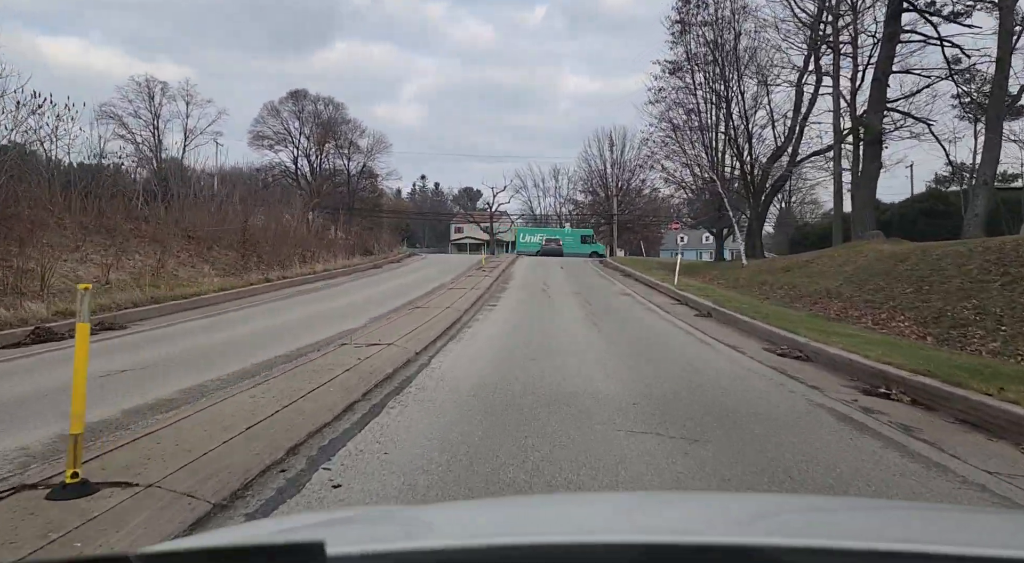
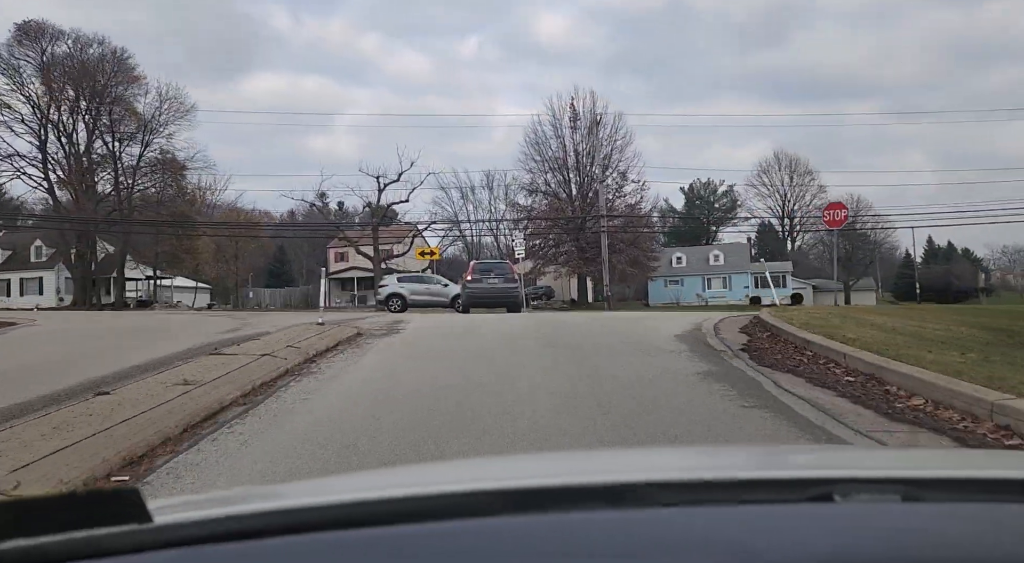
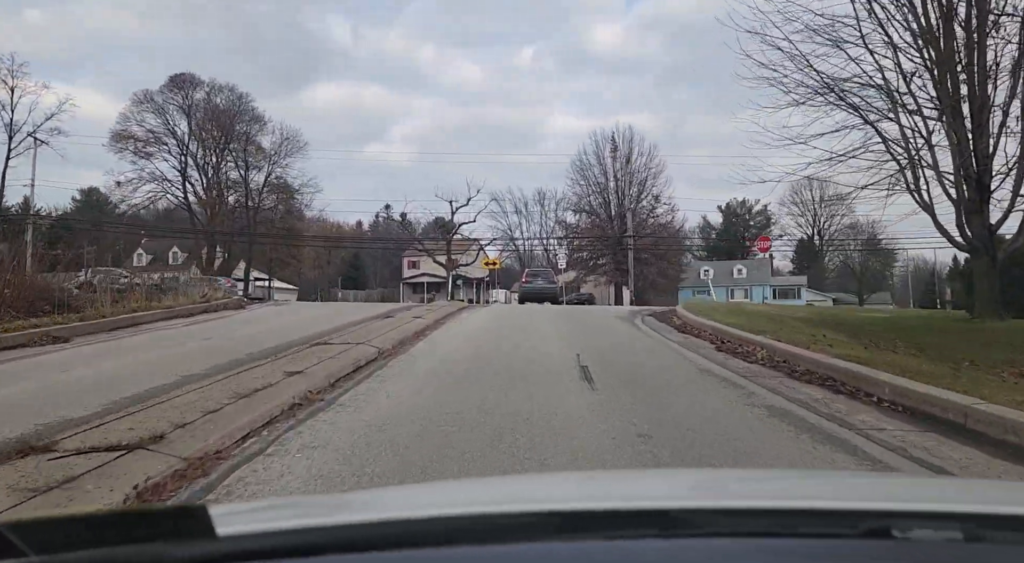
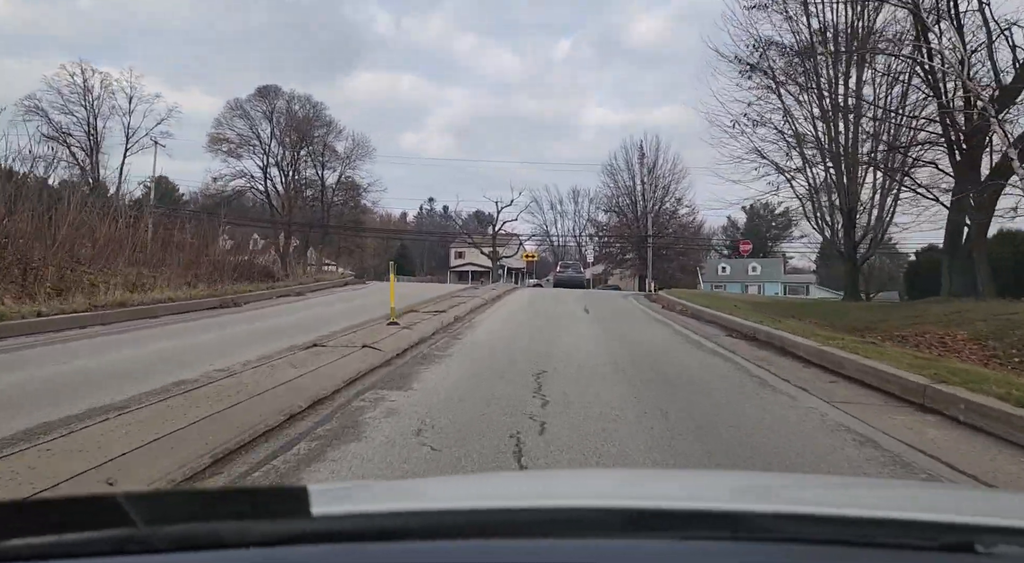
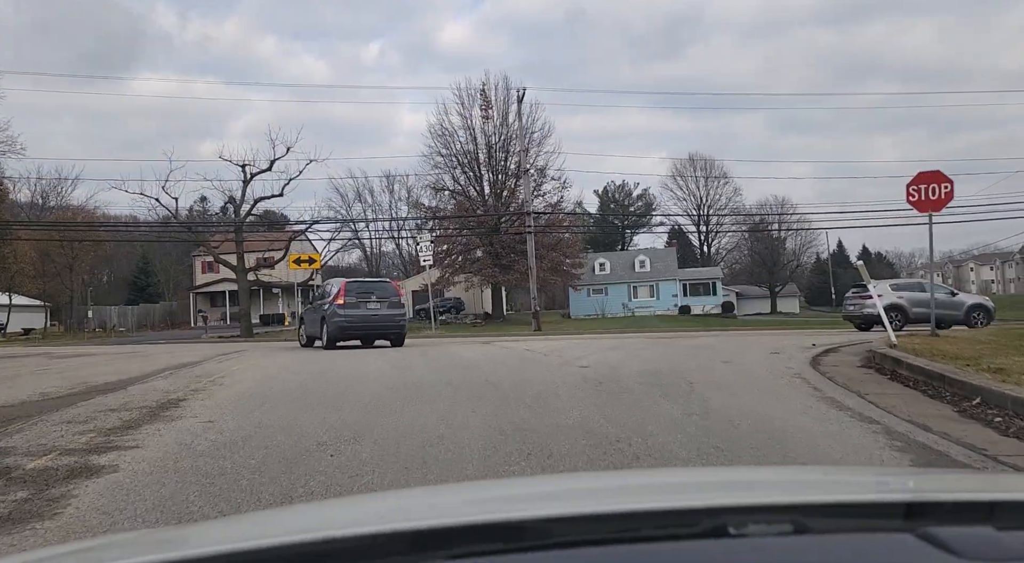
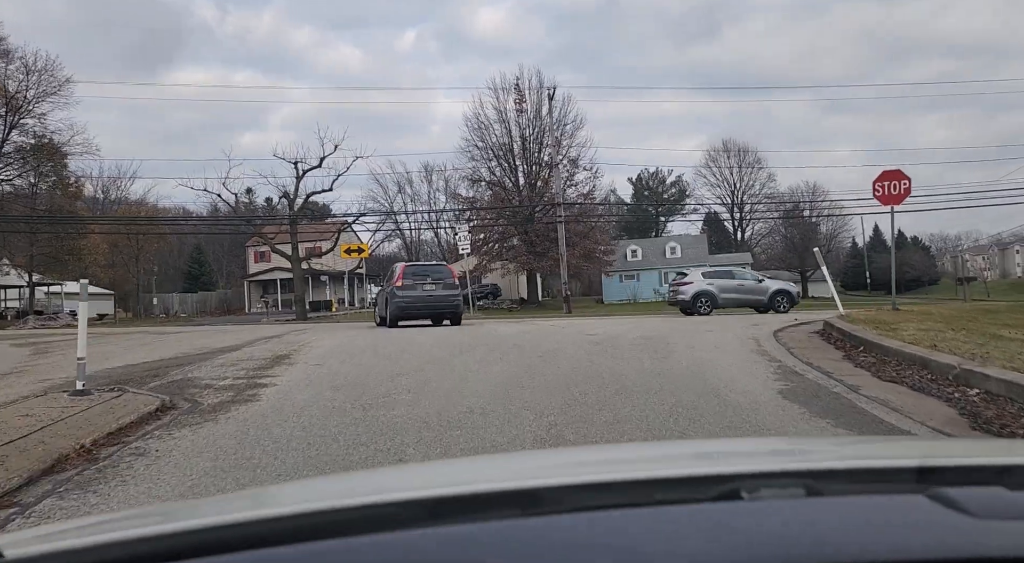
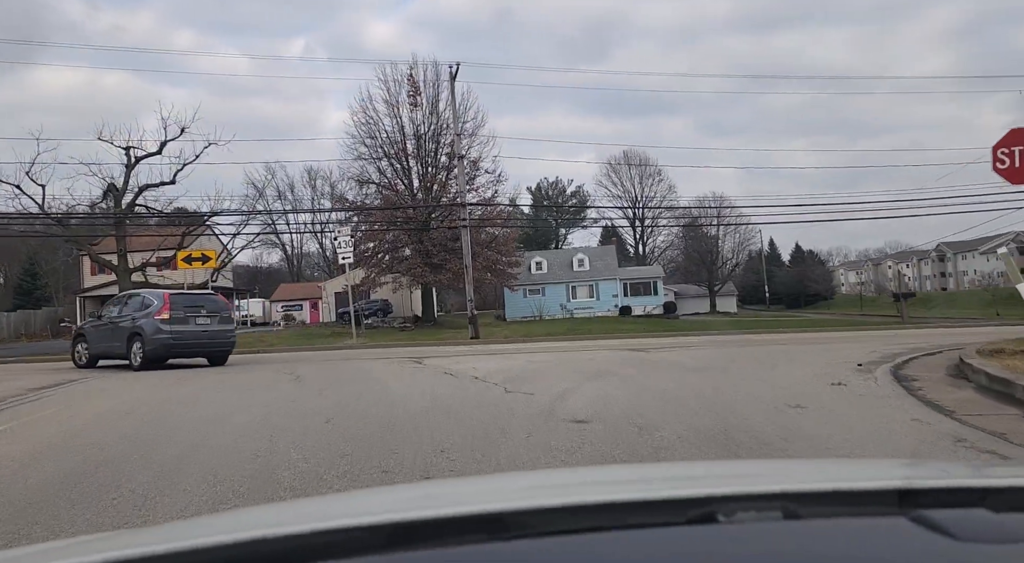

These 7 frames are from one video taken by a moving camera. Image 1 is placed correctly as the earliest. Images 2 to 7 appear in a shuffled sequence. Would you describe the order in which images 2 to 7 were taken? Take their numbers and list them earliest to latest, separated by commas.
4, 3, 2, 6, 5, 7
